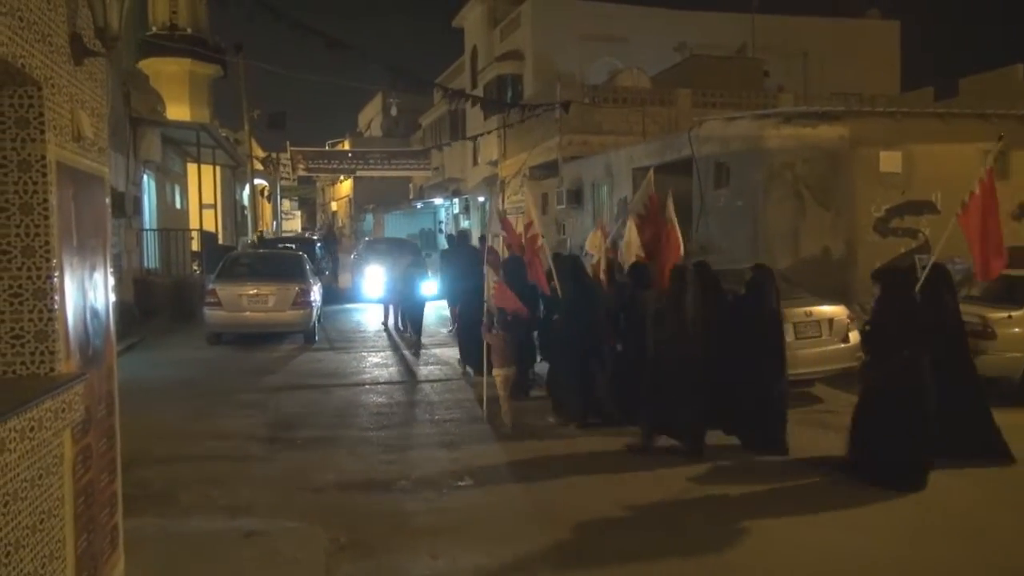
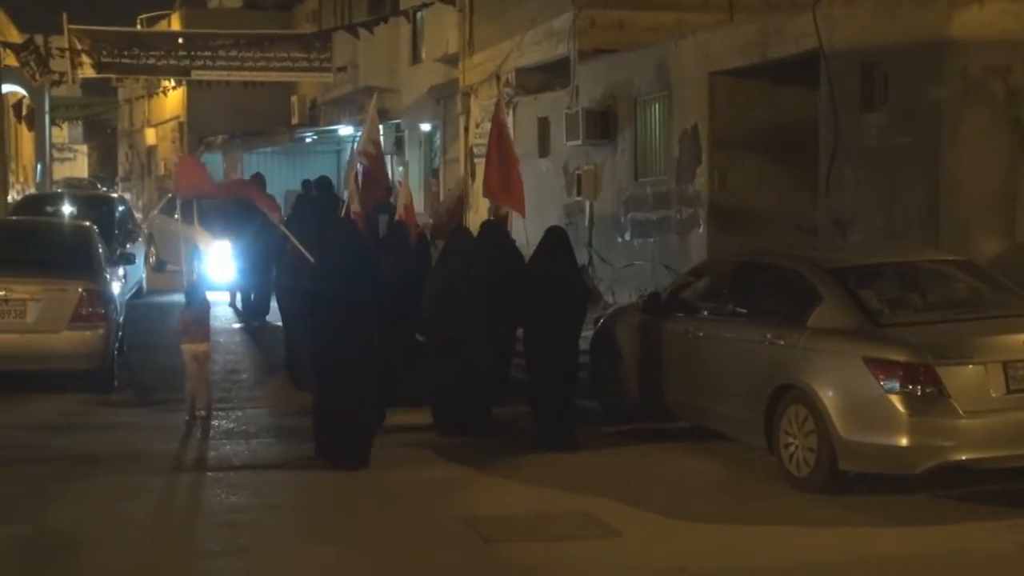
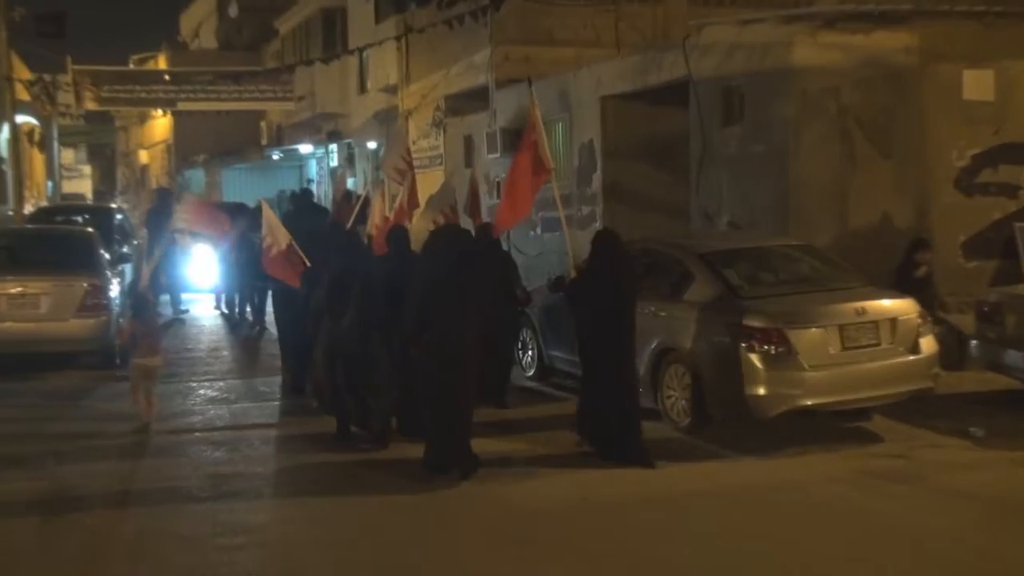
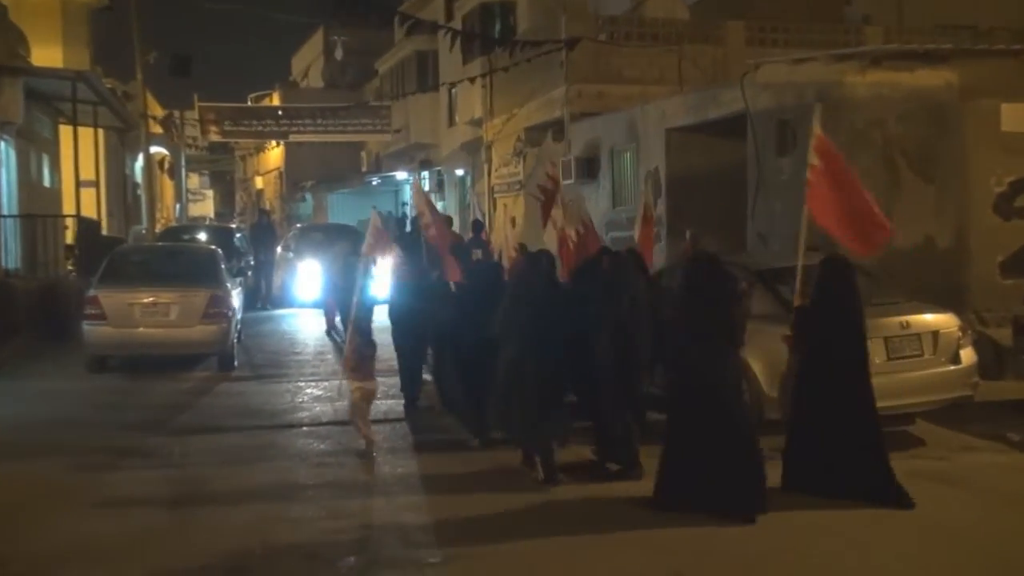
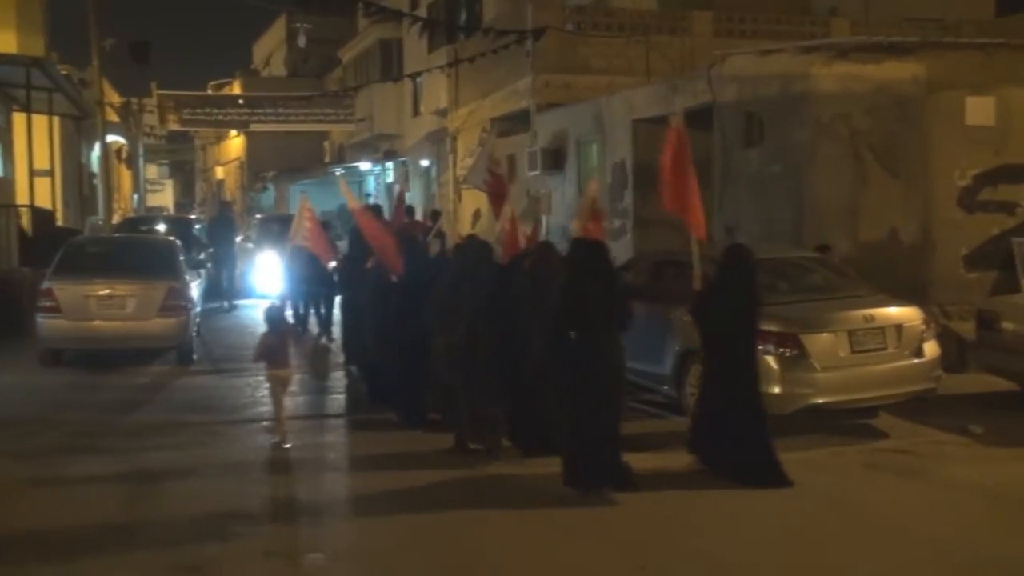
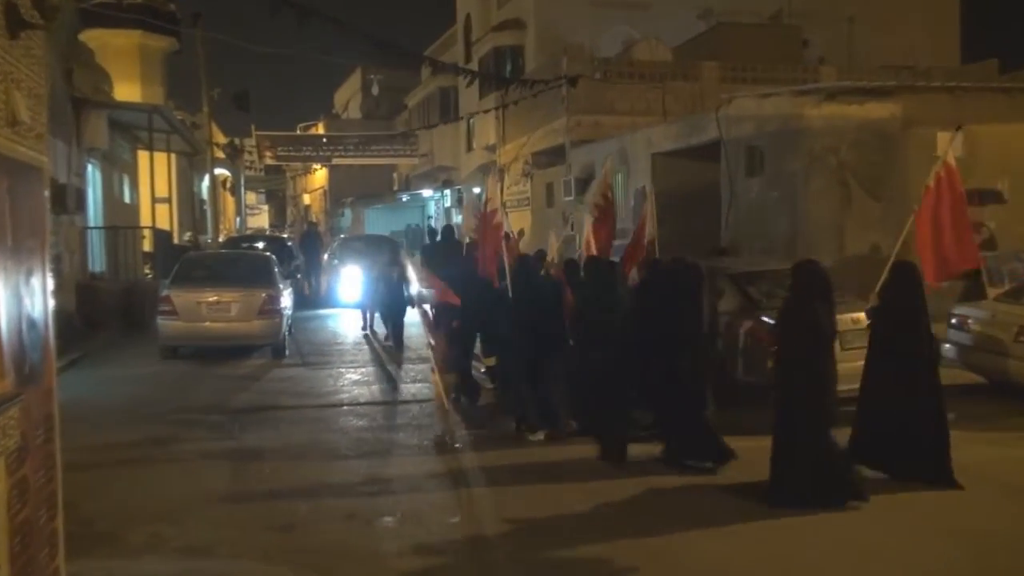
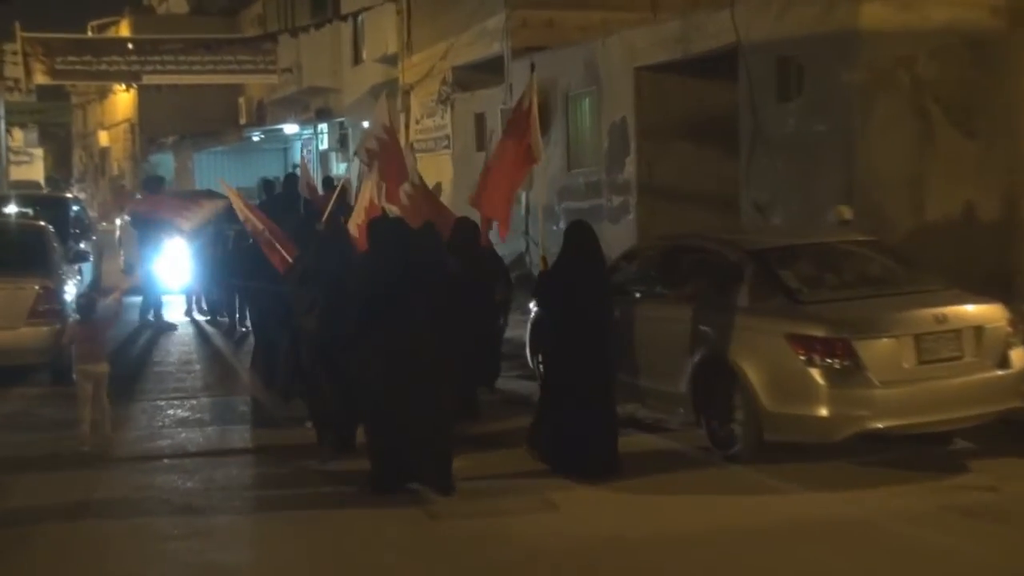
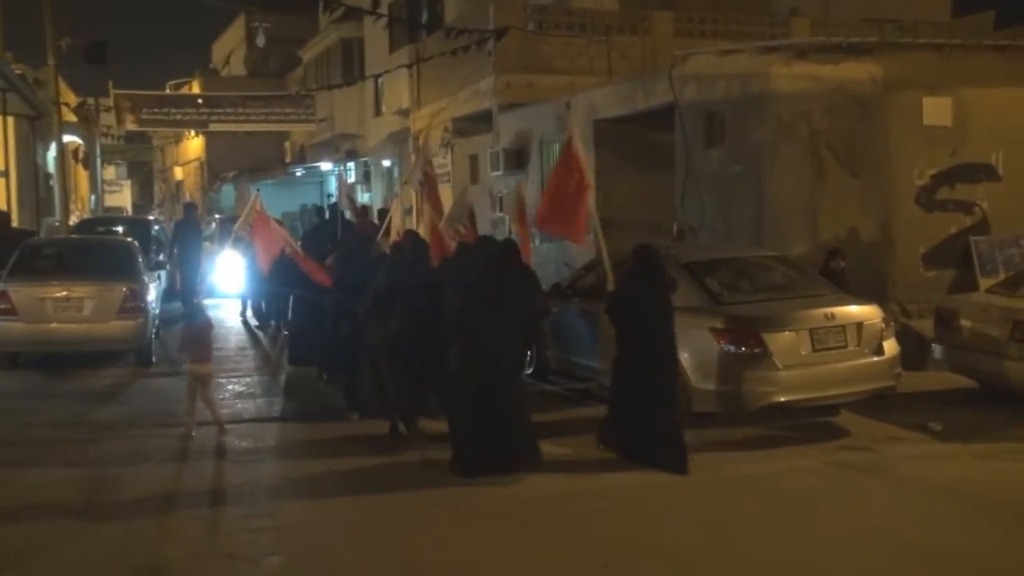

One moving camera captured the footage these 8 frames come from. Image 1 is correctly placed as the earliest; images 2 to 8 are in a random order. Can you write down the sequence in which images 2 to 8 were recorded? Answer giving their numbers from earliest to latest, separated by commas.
6, 4, 5, 8, 3, 7, 2
